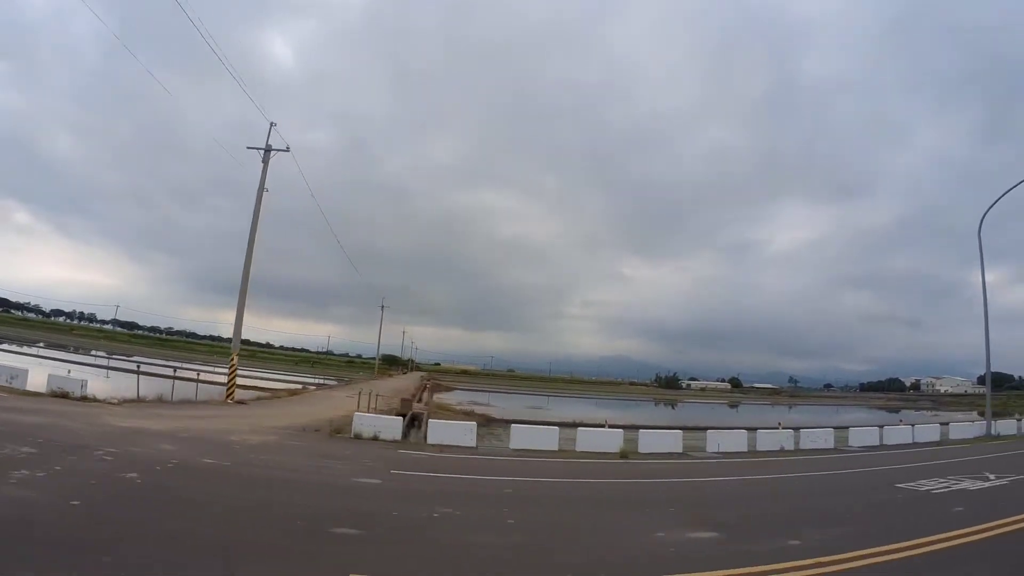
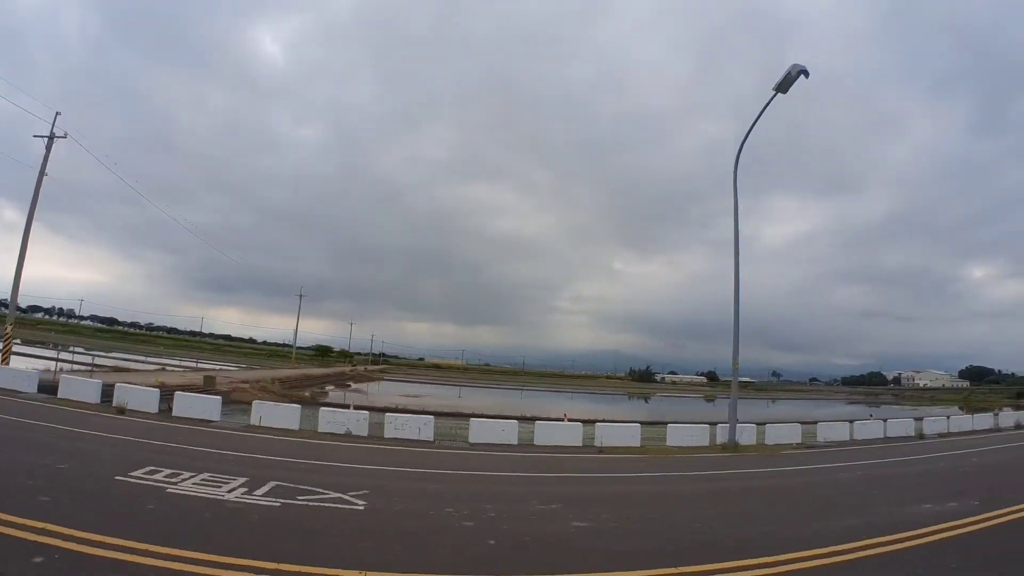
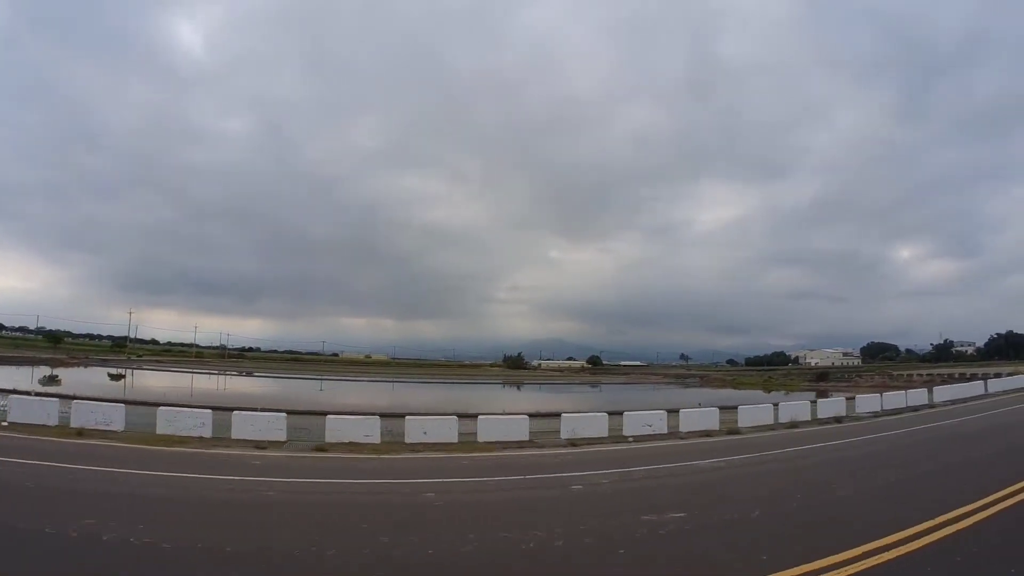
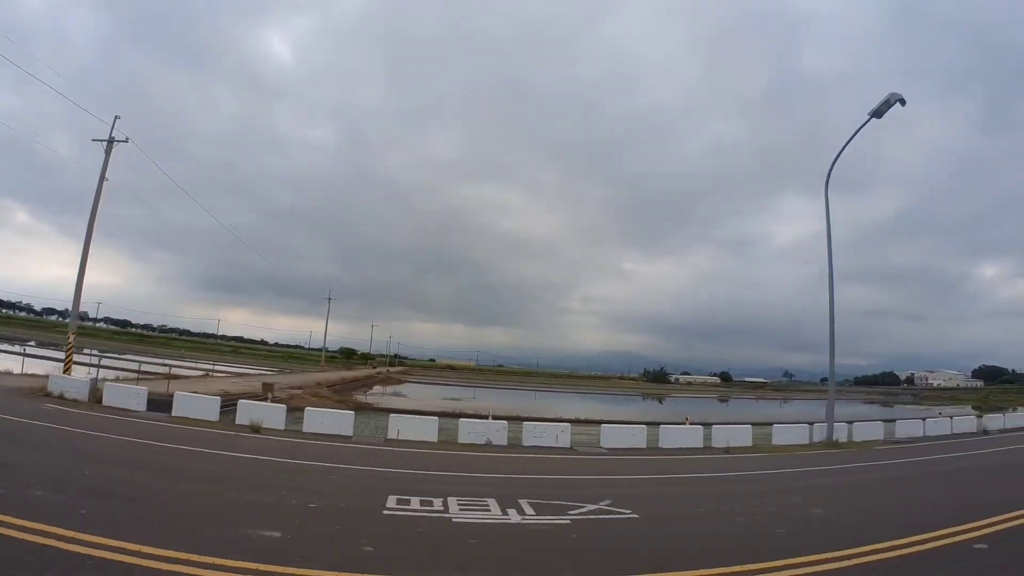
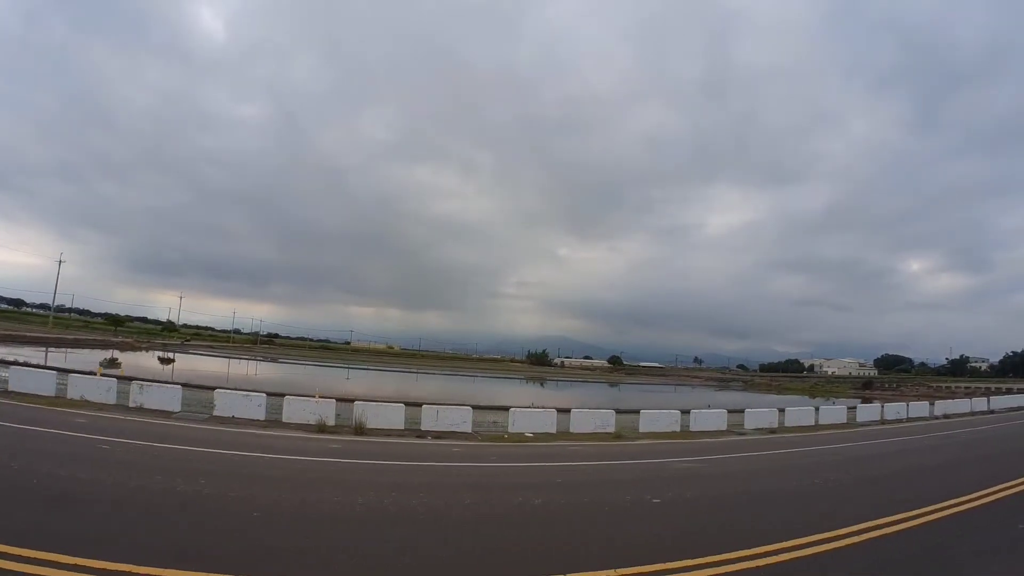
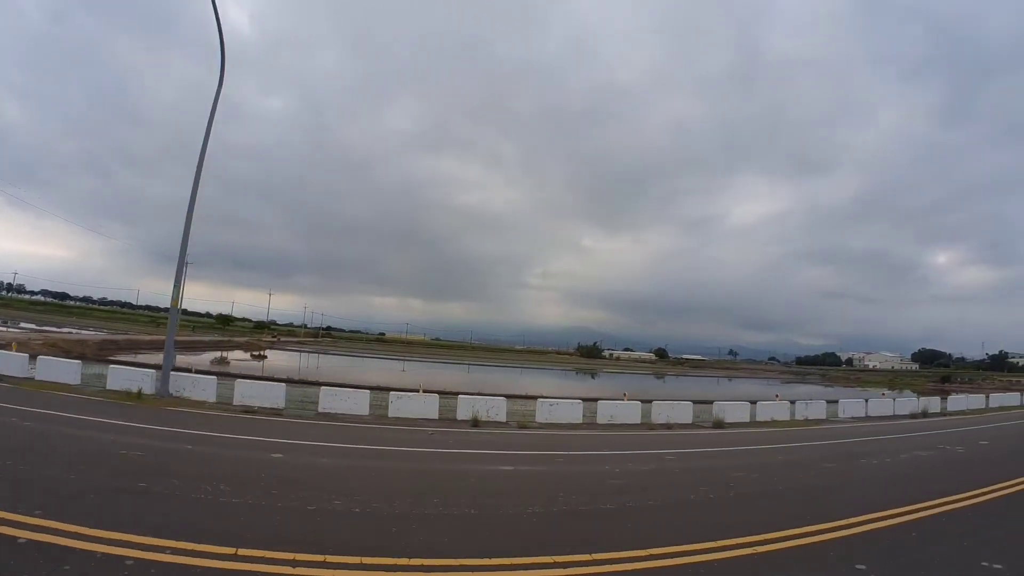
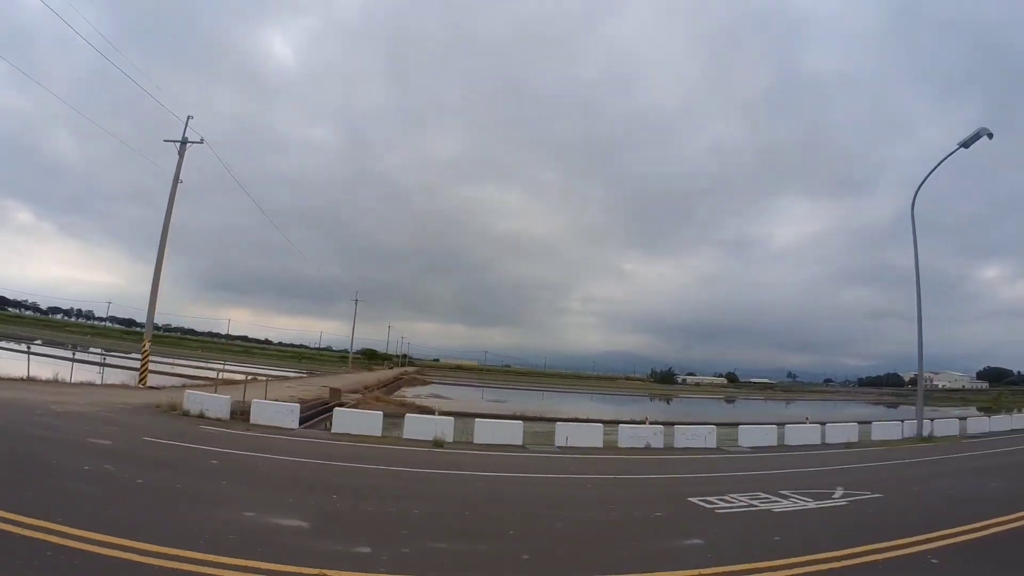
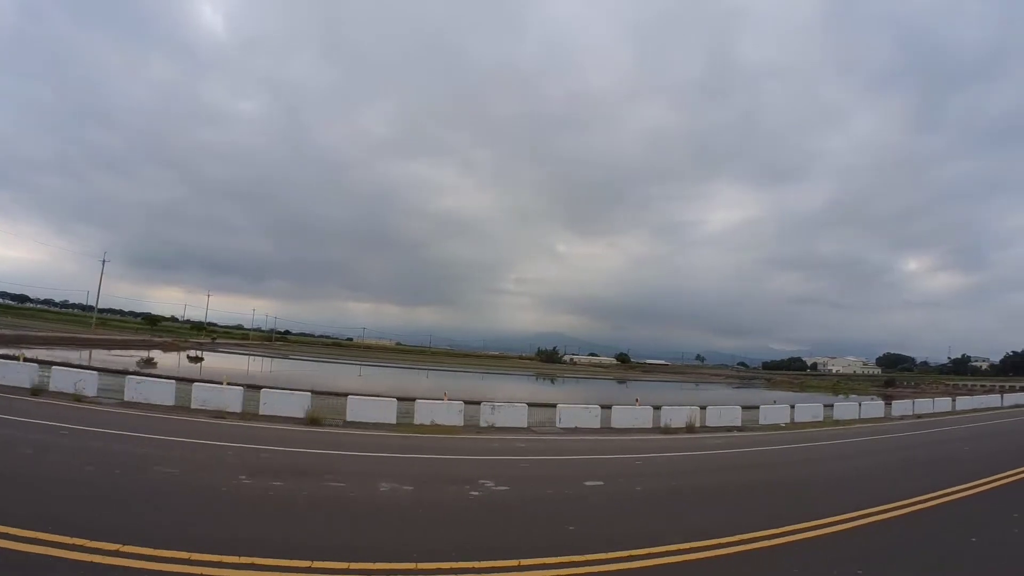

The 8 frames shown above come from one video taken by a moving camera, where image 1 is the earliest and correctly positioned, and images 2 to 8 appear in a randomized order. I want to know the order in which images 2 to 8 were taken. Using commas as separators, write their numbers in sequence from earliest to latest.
7, 4, 2, 6, 8, 5, 3
